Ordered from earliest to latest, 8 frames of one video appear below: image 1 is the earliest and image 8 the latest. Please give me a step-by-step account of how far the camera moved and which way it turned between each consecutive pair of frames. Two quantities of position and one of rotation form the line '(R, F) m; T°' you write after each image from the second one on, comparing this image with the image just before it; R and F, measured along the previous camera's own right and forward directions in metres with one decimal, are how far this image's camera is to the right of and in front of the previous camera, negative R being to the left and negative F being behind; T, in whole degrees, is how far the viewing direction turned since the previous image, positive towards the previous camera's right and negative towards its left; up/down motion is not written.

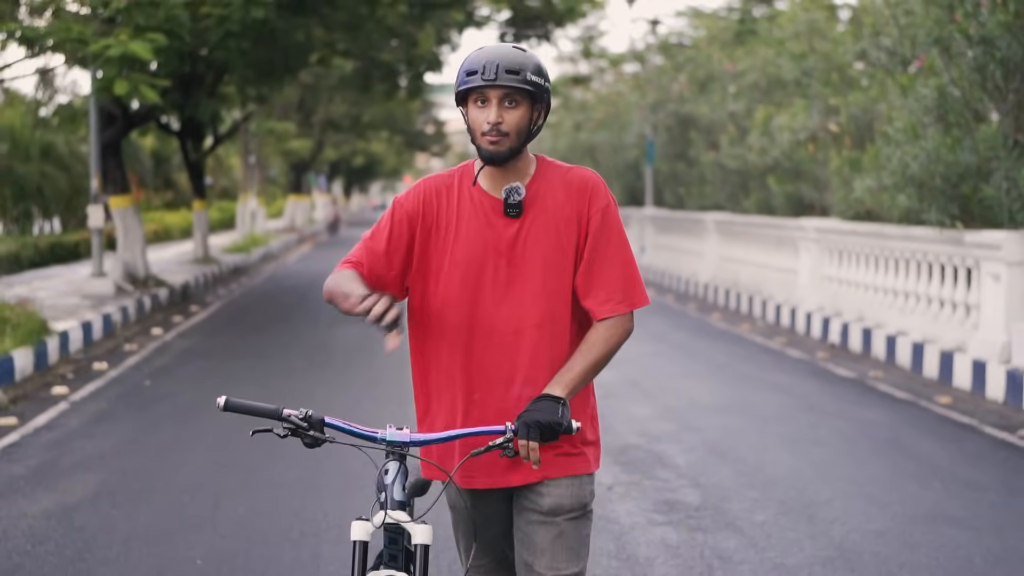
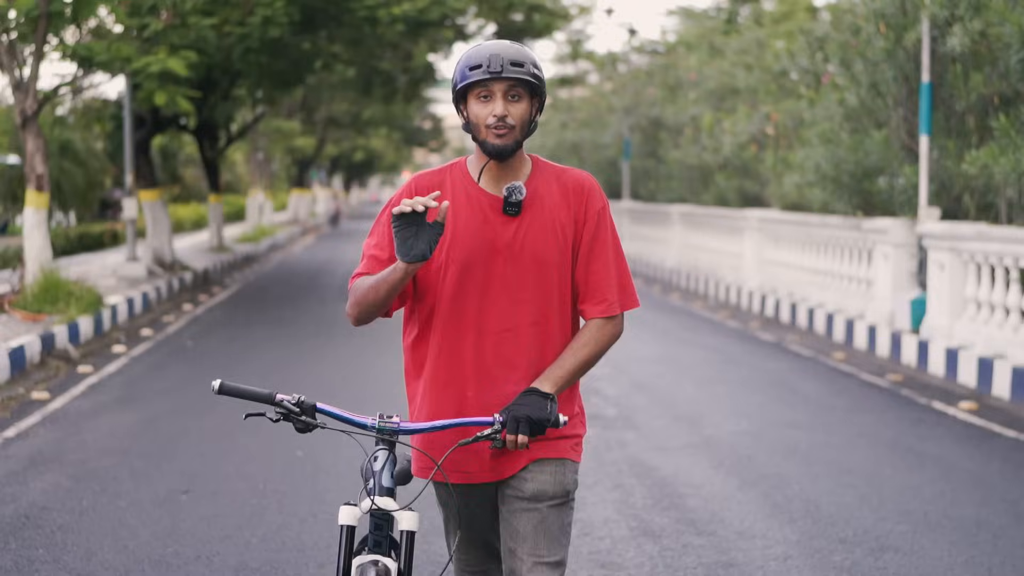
(+0.2, -2.3) m; 0°
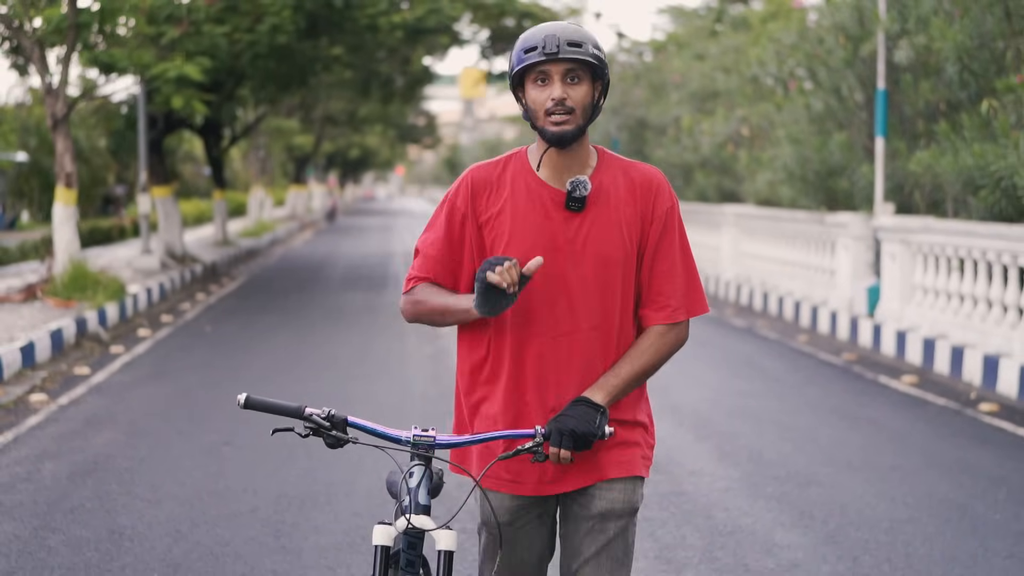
(0.0, -1.2) m; 0°
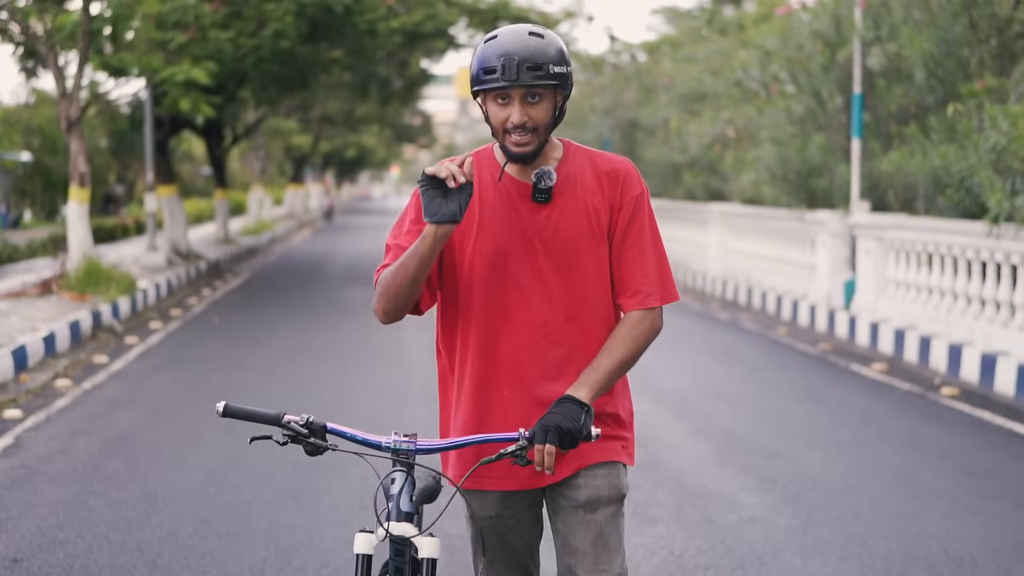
(0.0, -0.7) m; 0°
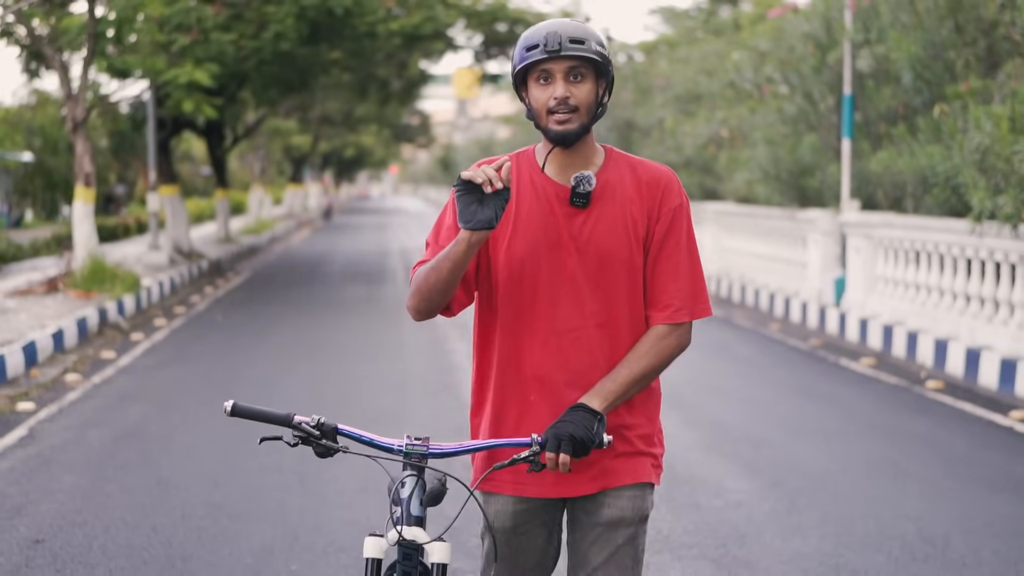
(0.0, -0.3) m; 0°
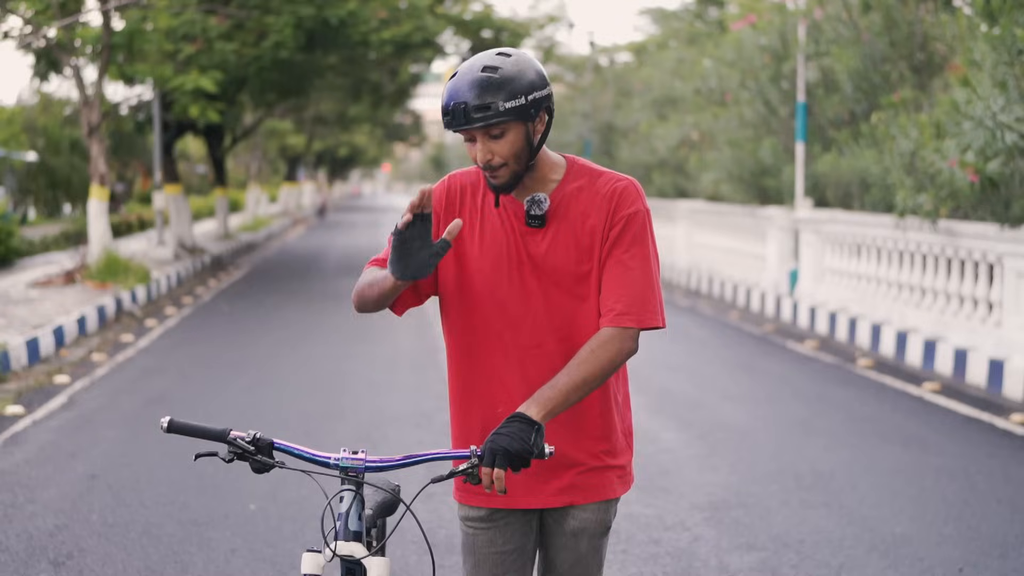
(+0.1, -1.3) m; 0°
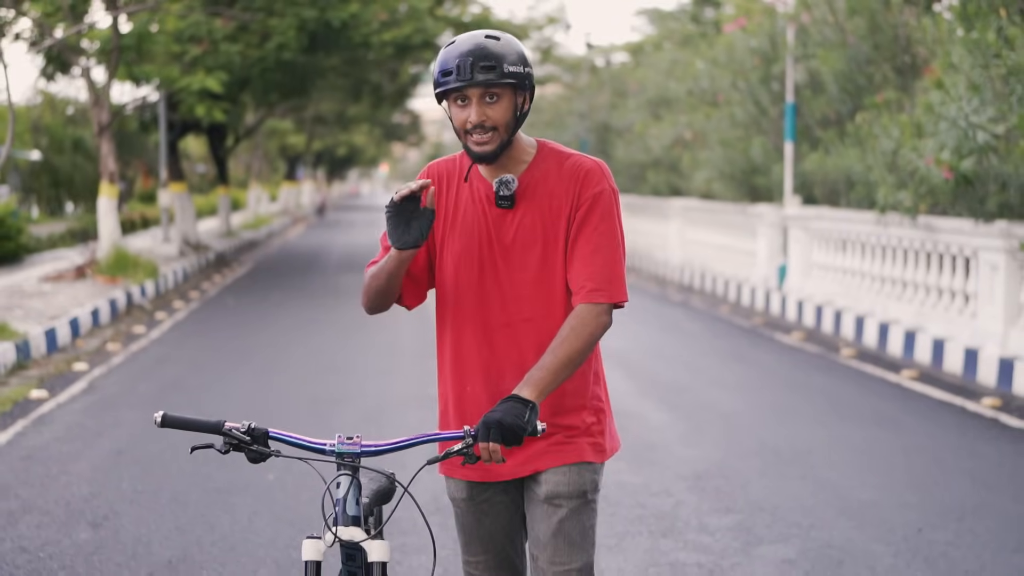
(0.0, -0.5) m; 0°
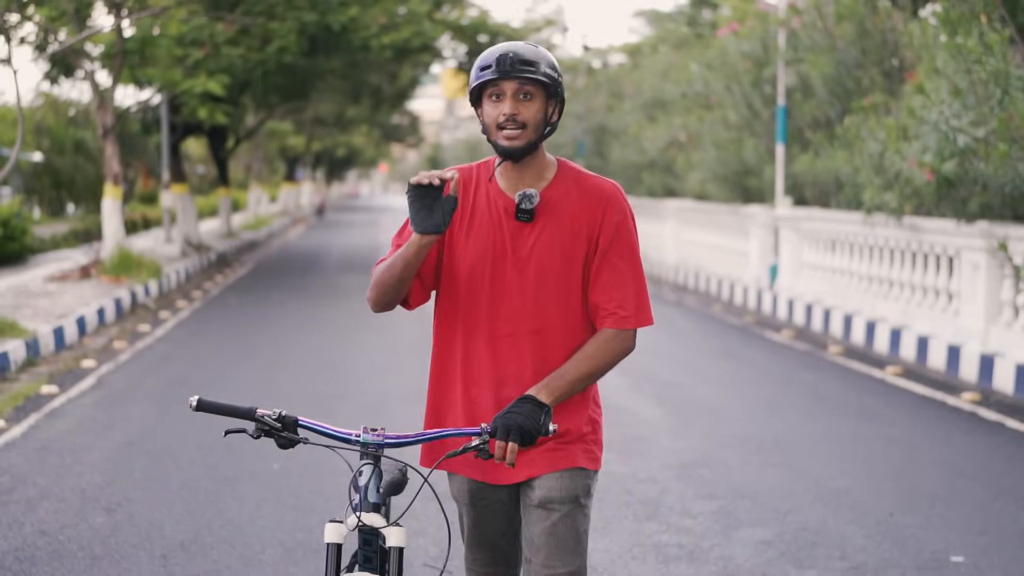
(0.0, -0.3) m; 0°
